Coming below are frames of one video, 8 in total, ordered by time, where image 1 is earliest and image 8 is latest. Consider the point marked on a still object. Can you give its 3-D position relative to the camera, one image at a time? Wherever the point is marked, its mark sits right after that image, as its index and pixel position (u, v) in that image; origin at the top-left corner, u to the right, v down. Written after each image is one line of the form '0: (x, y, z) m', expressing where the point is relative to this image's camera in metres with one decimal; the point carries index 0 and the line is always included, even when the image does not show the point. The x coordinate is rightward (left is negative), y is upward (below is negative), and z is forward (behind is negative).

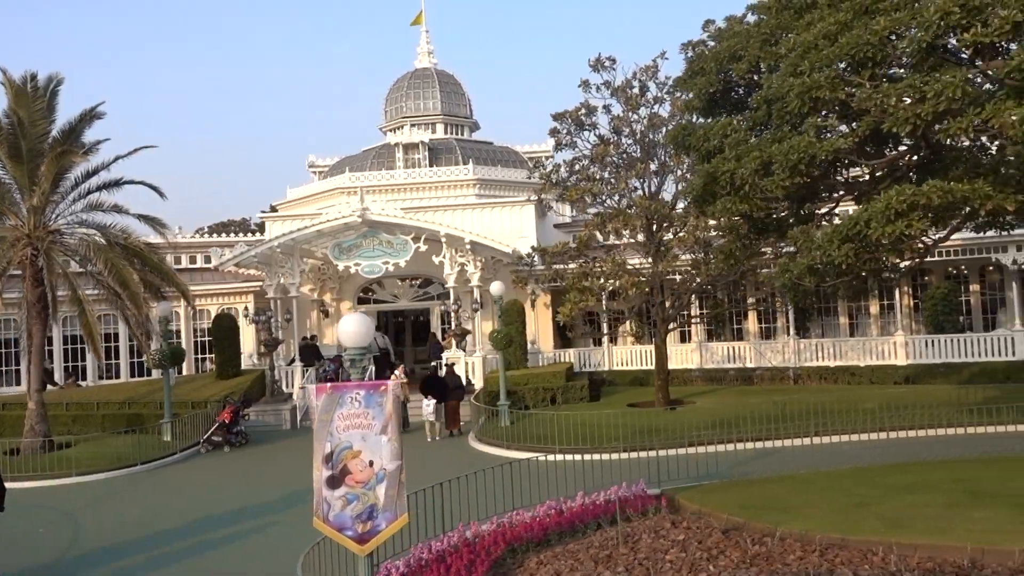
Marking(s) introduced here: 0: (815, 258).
0: (+2.8, +0.3, +8.8) m
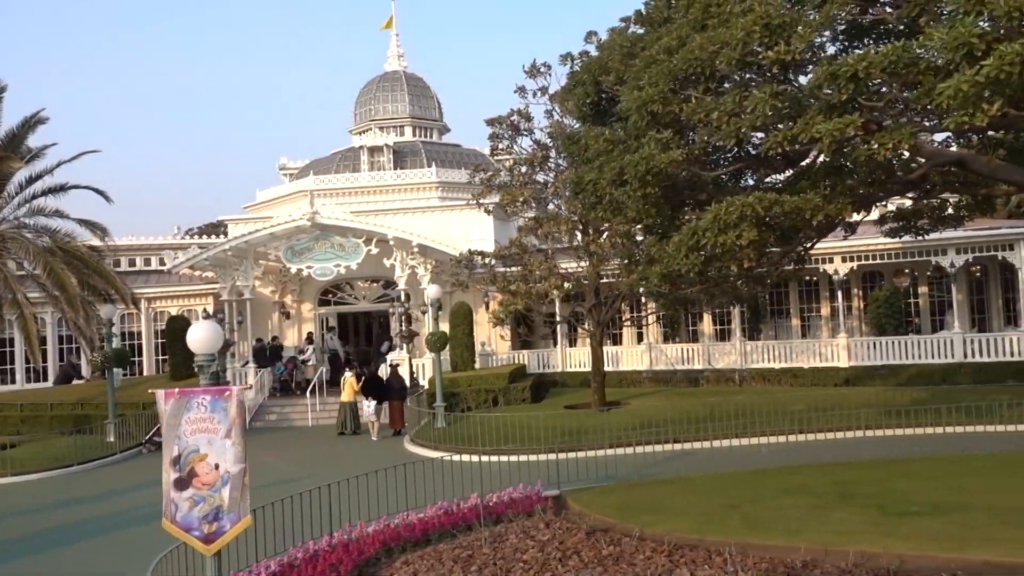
0: (+1.5, +0.2, +9.0) m
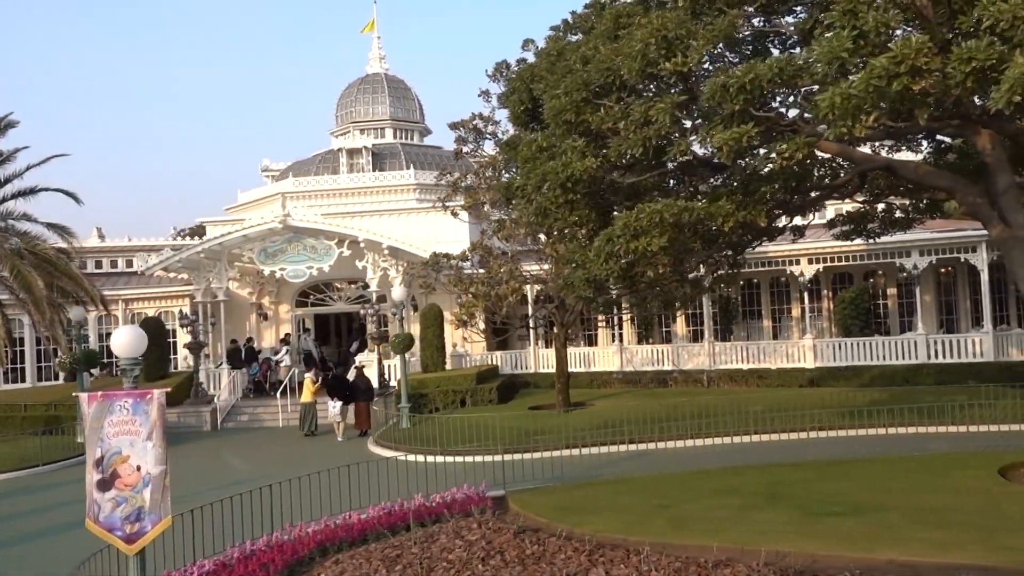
0: (+0.7, +0.2, +9.2) m
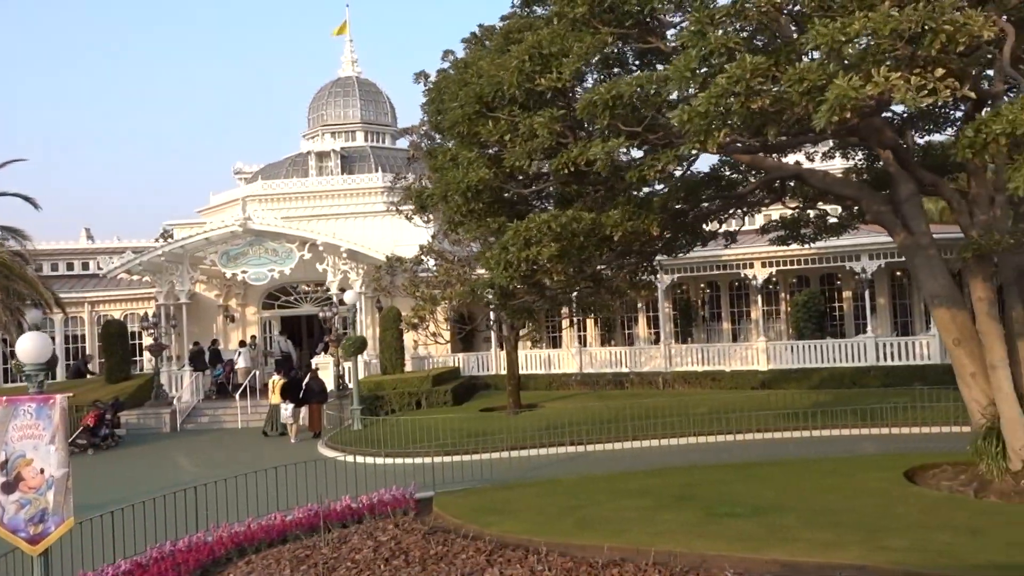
0: (-0.2, +0.1, +9.4) m
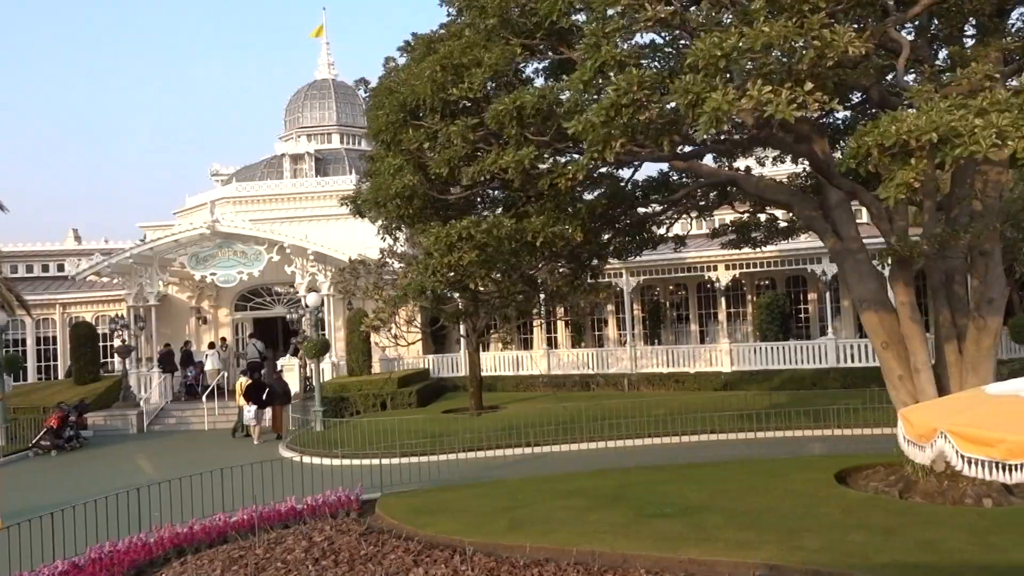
0: (-0.9, +0.1, +9.6) m
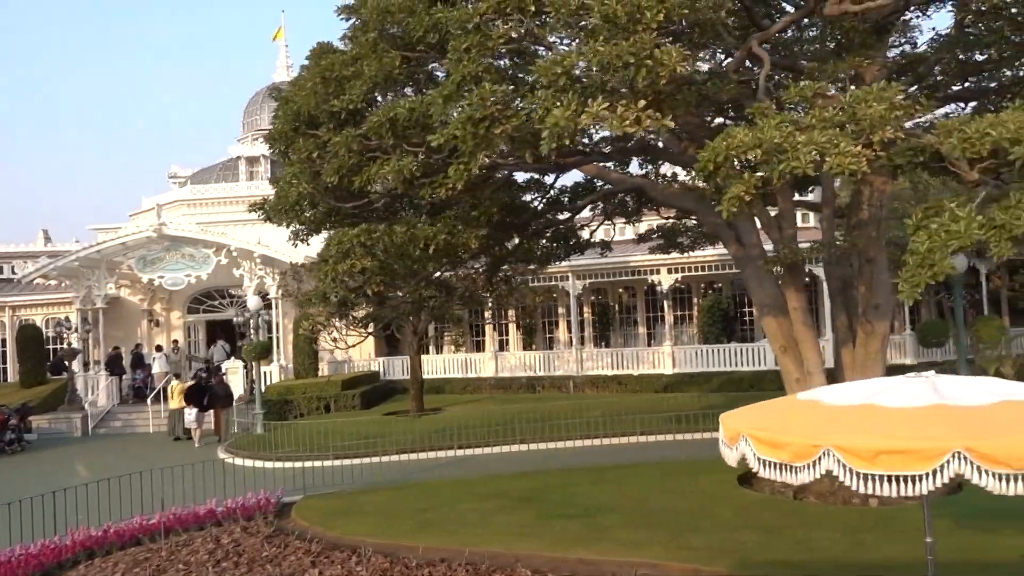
0: (-2.0, 0.0, +9.8) m
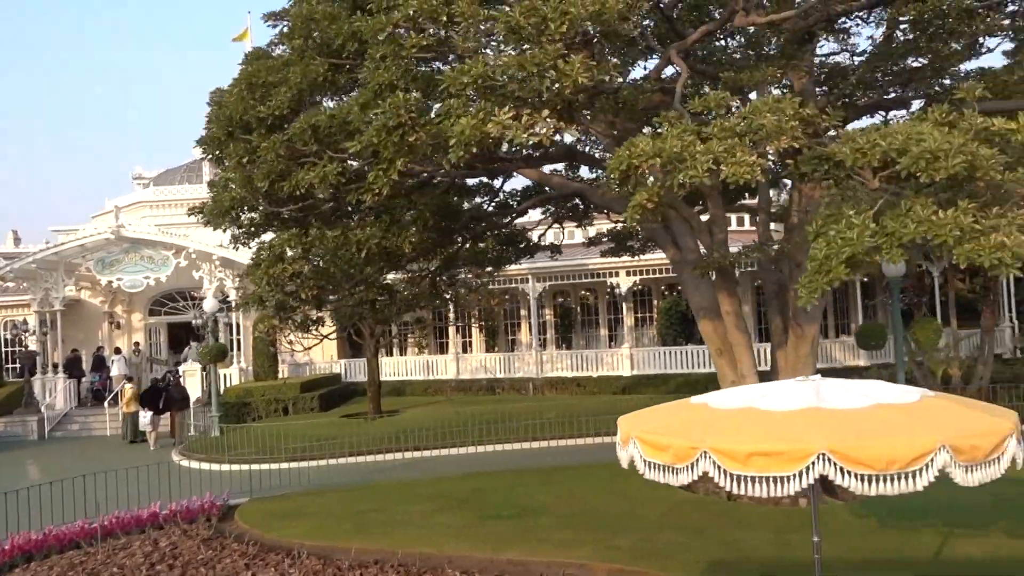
0: (-2.6, 0.0, +9.8) m
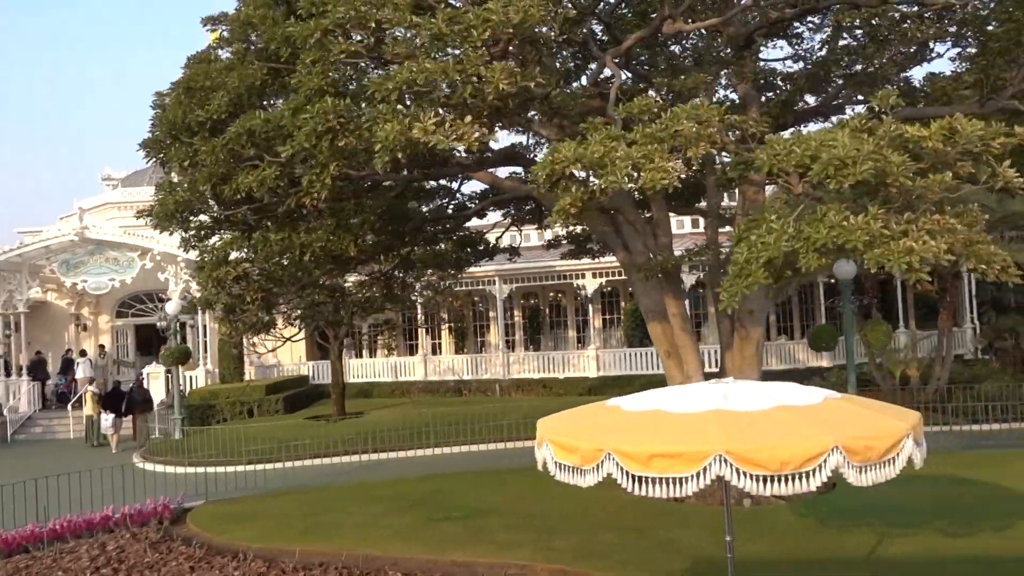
0: (-3.2, -0.1, +9.8) m
